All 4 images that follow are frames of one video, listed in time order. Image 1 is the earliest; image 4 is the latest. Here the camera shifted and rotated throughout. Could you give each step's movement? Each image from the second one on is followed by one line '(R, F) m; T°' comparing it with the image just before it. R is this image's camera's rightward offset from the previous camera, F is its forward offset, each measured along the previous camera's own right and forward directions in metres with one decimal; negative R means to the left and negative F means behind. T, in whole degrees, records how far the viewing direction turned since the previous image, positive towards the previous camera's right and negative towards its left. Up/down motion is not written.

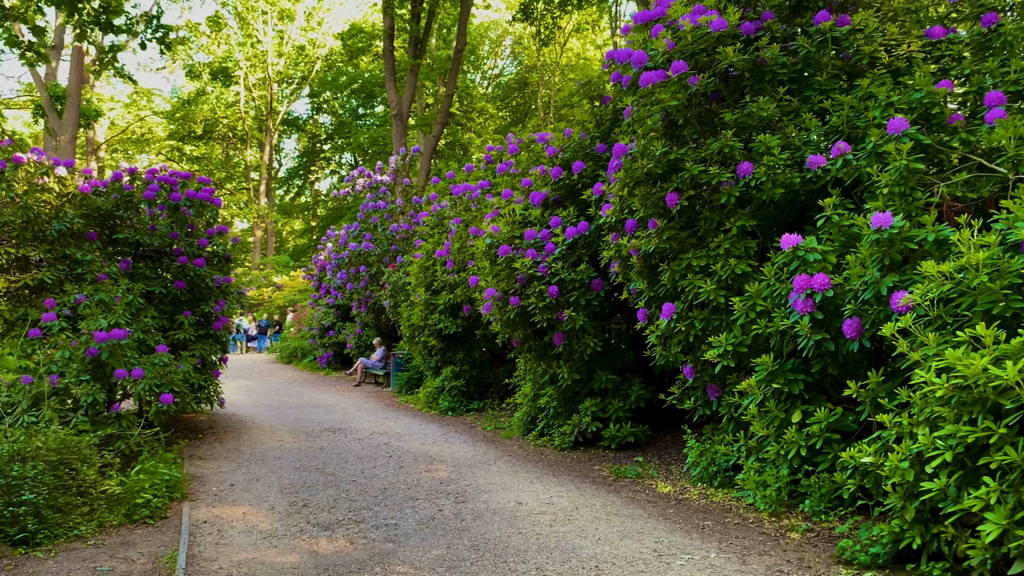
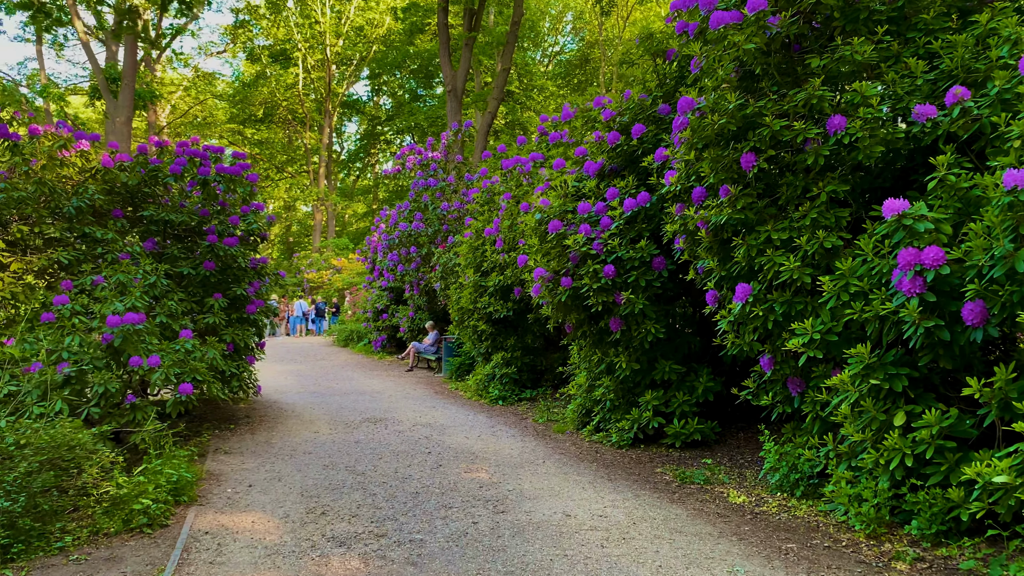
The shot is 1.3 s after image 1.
(+0.1, +0.6) m; -4°
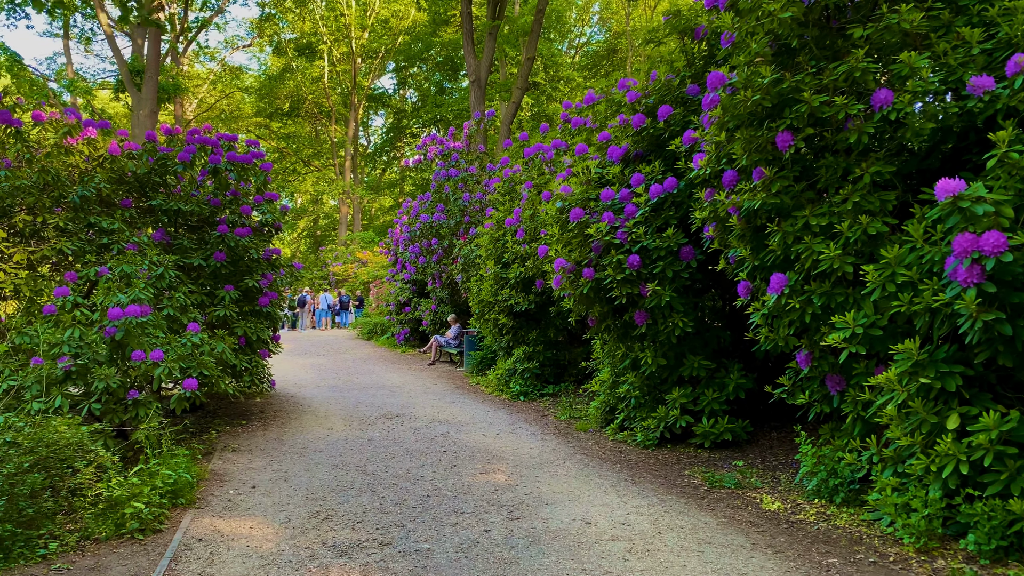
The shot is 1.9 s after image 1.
(0.0, +0.3) m; -2°
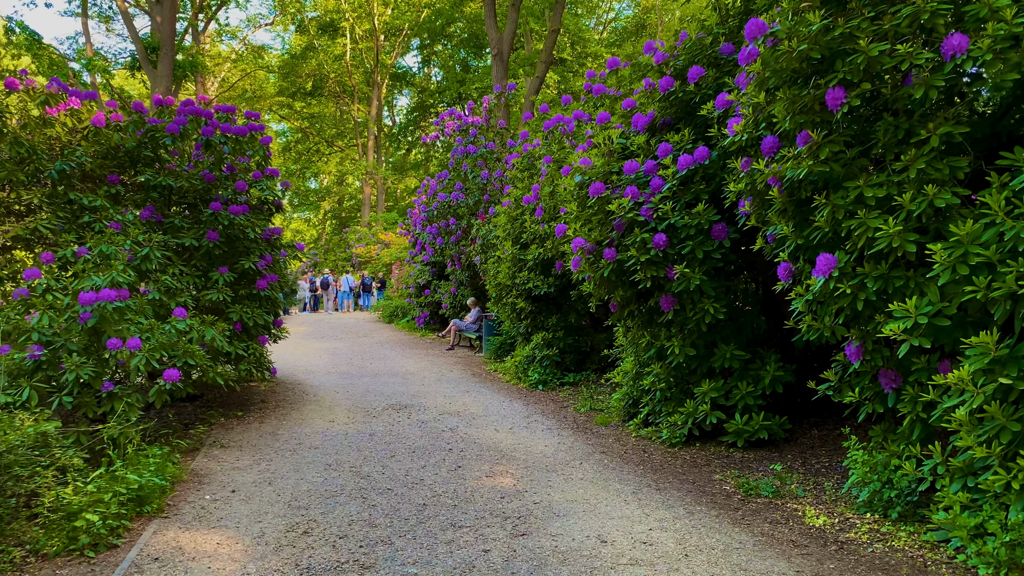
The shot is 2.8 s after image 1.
(+0.1, +0.5) m; -2°
